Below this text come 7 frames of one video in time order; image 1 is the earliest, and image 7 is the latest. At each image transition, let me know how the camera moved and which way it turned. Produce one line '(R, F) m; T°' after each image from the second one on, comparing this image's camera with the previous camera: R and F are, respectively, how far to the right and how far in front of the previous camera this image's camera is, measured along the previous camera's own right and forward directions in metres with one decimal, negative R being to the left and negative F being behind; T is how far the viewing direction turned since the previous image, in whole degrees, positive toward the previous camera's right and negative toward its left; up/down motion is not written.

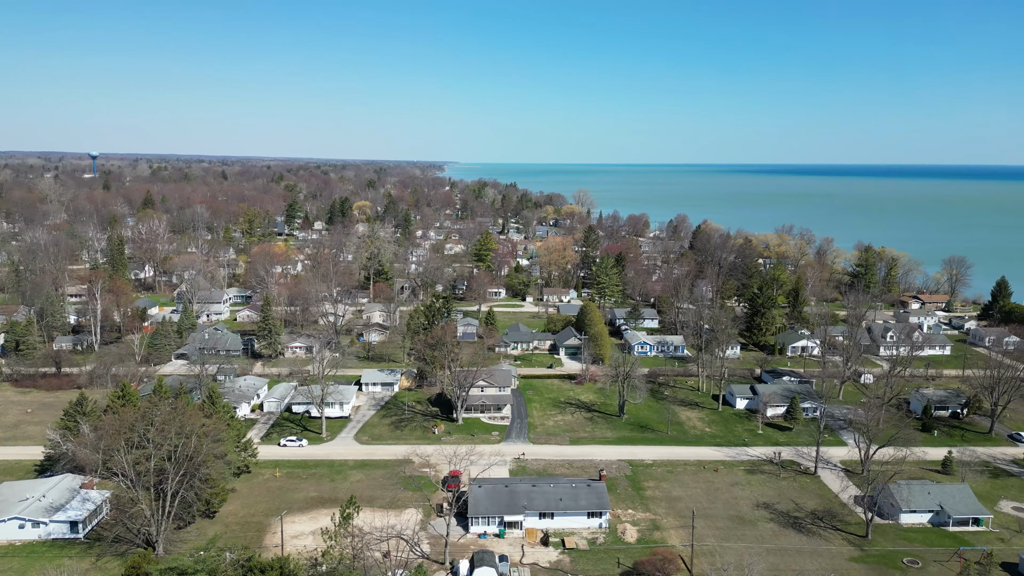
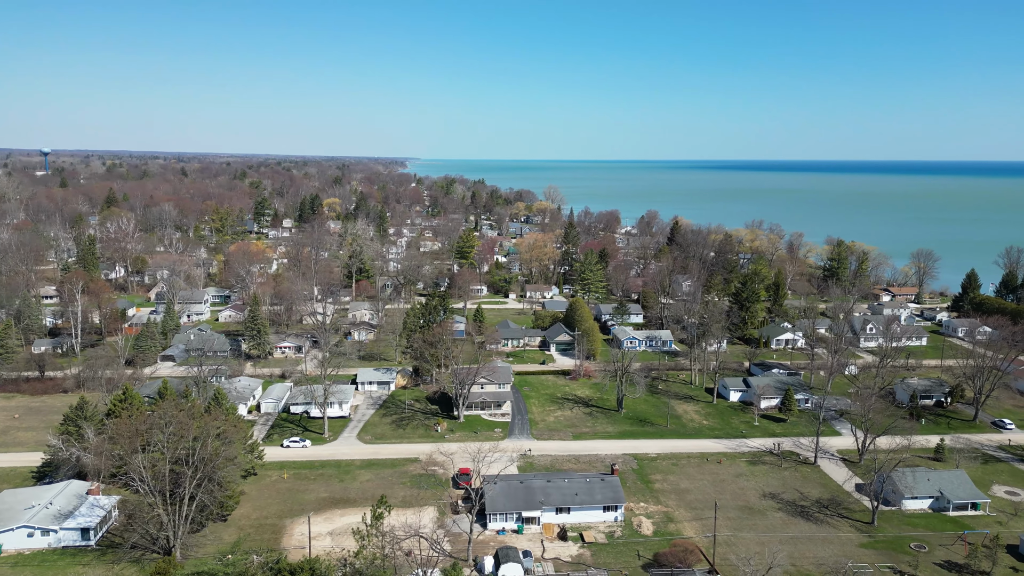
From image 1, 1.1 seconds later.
(-1.3, +0.1) m; +2°
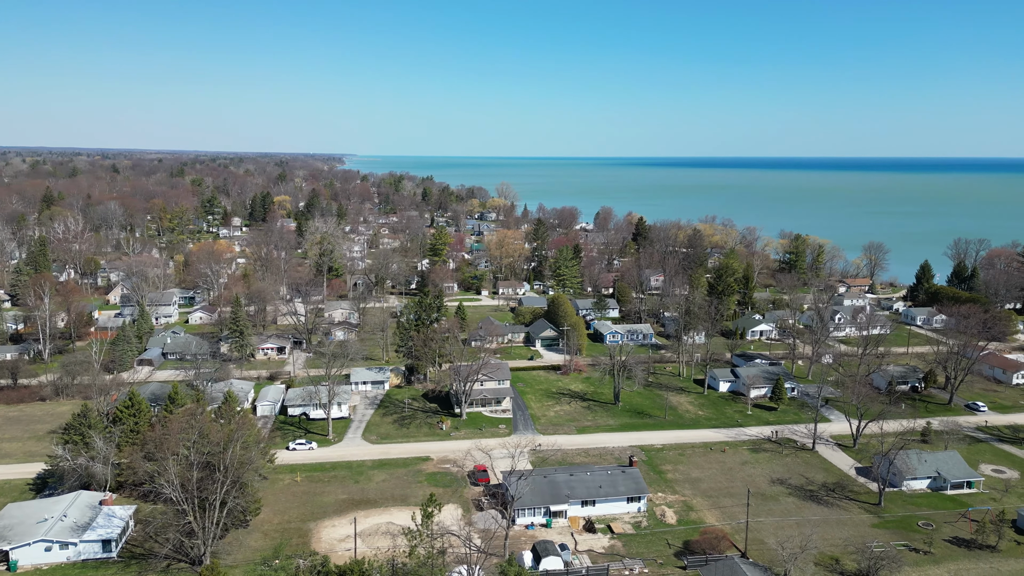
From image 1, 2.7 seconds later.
(-2.1, +0.1) m; +4°
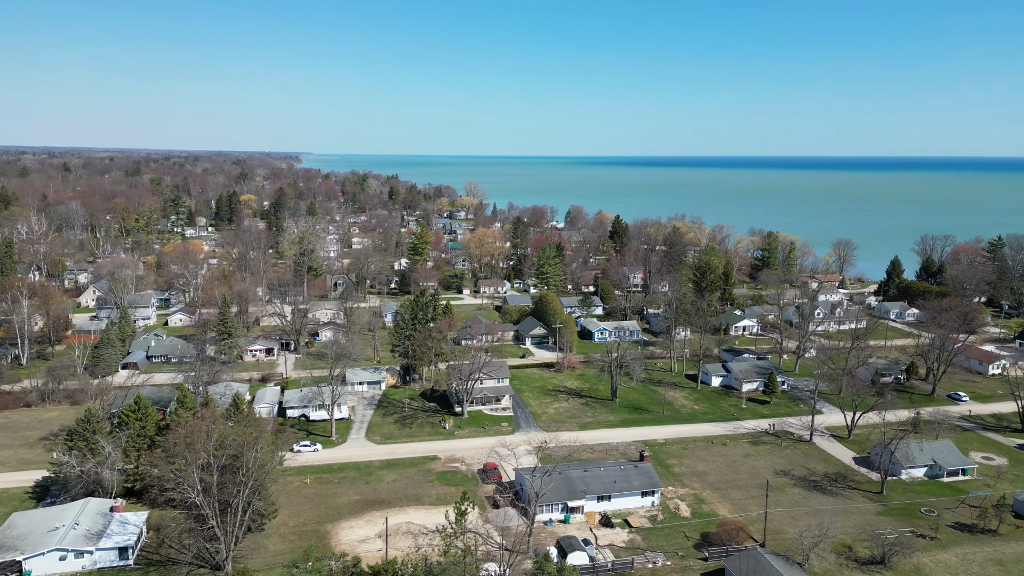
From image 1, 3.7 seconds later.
(-1.4, 0.0) m; +2°
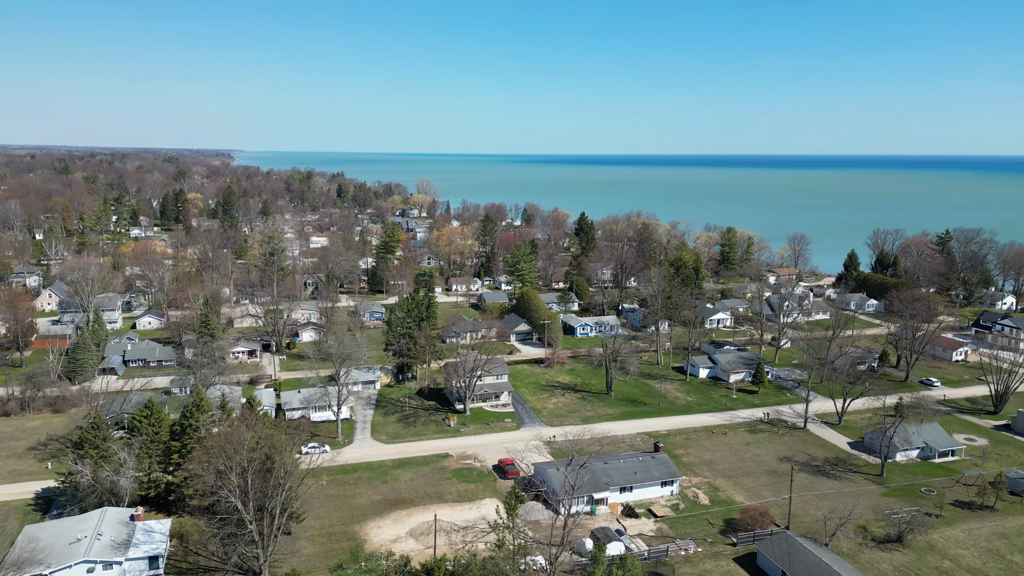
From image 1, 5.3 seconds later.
(-2.1, 0.0) m; +4°
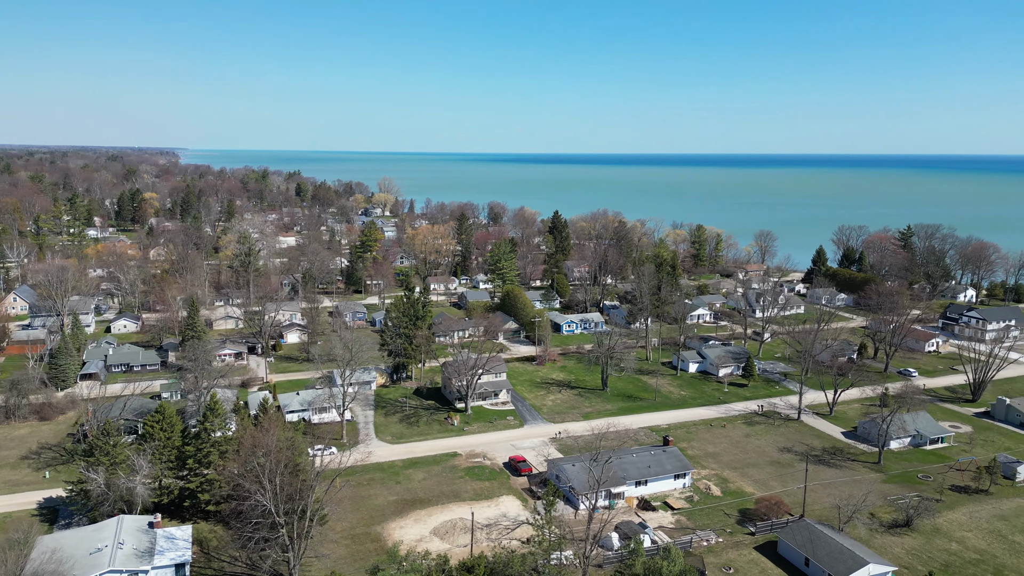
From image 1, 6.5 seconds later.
(-1.6, 0.0) m; +3°
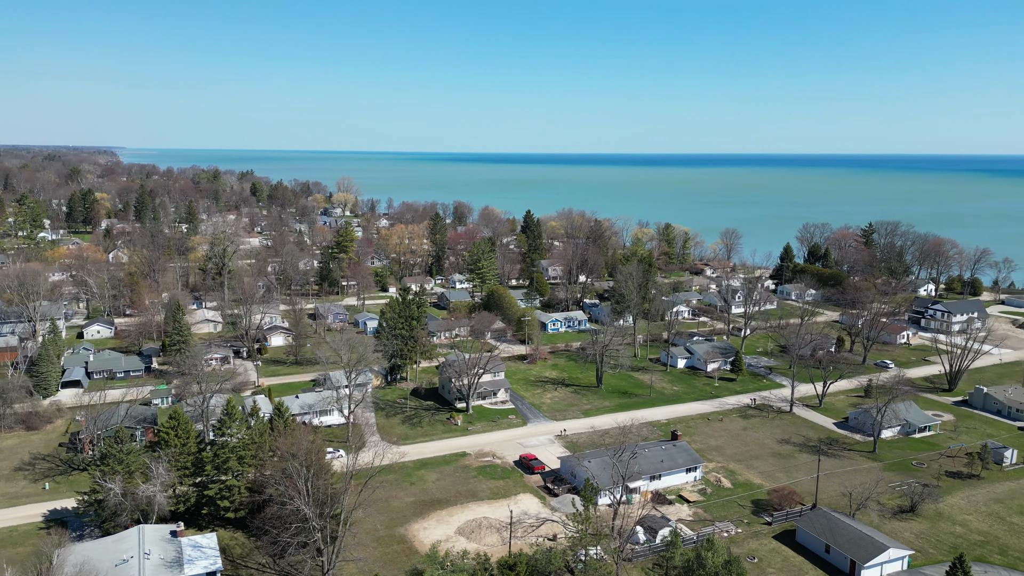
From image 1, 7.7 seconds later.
(-1.7, -0.1) m; +3°
